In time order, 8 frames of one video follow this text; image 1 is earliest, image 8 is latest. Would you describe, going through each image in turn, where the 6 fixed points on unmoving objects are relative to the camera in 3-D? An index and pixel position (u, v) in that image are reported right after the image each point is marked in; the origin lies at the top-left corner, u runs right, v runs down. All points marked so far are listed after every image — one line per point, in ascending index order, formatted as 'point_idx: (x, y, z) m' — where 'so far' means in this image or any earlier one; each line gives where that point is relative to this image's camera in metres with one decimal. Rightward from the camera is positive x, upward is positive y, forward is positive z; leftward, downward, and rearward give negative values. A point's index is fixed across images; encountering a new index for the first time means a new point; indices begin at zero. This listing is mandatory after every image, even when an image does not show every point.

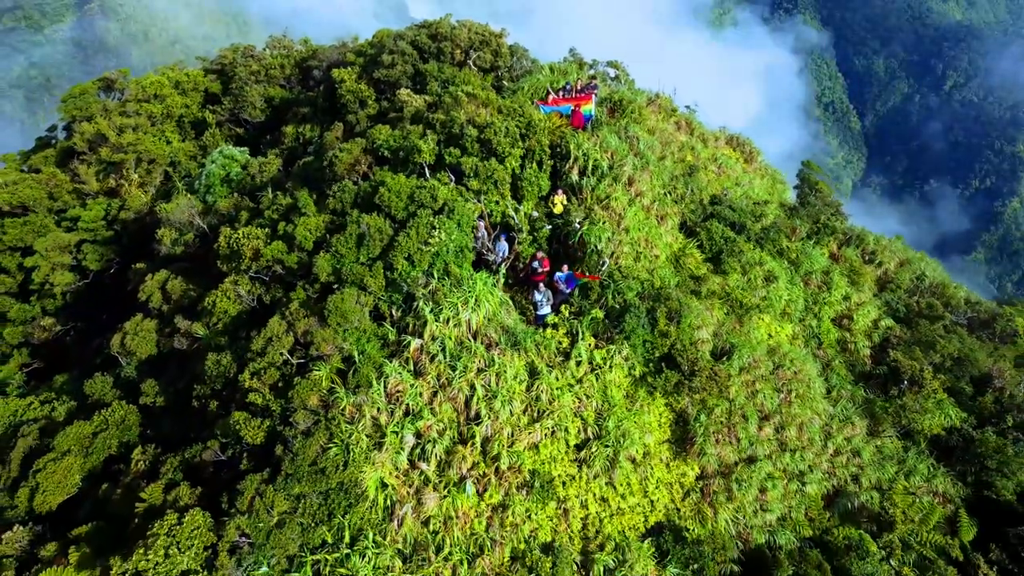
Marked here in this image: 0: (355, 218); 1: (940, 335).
0: (-2.3, +1.0, +9.0) m
1: (+8.8, -1.0, +12.9) m
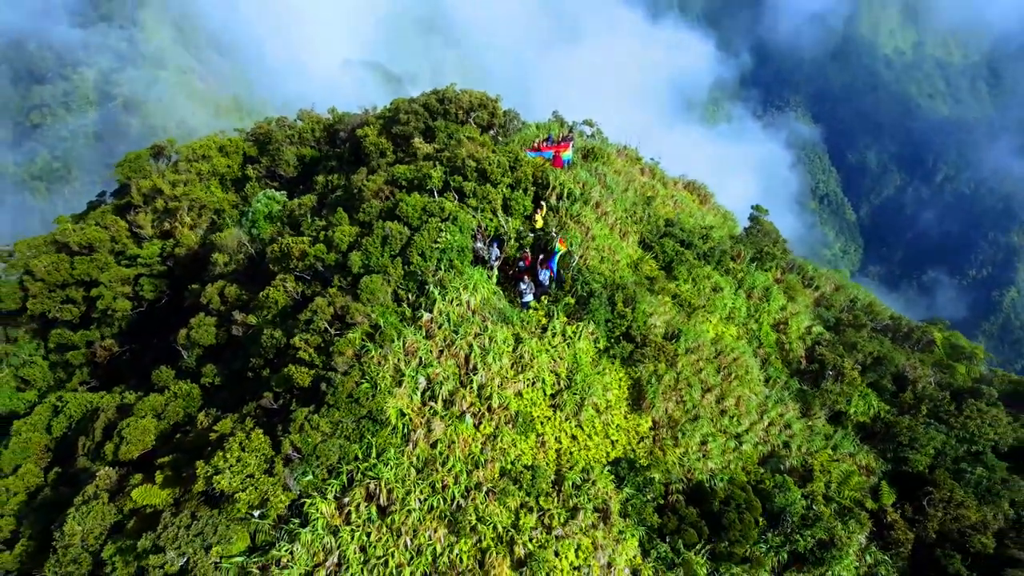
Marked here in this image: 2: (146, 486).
0: (-2.5, +1.2, +11.9) m
1: (+8.6, -1.3, +15.4) m
2: (-5.9, -3.2, +10.3) m
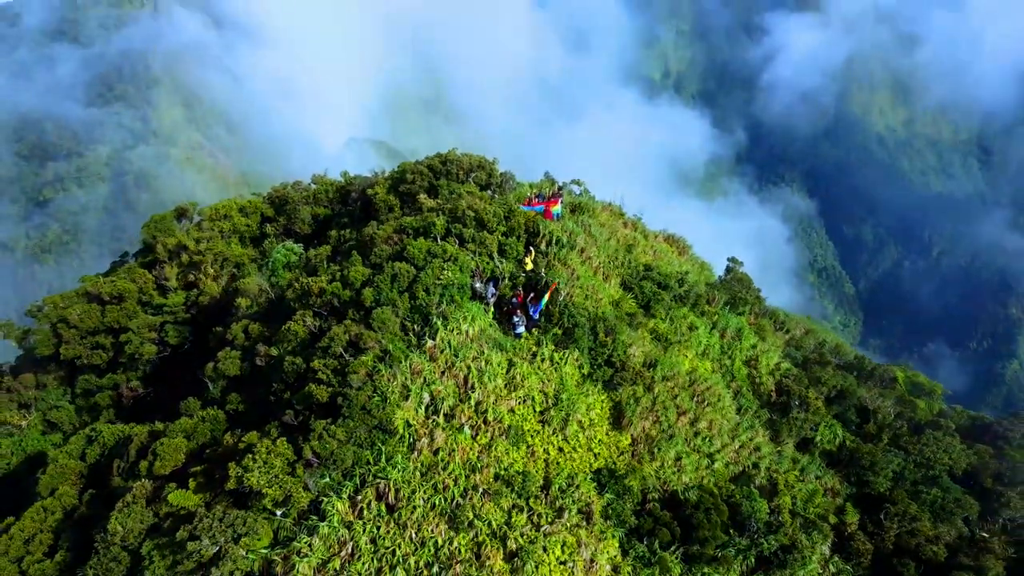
0: (-2.6, +0.5, +13.6) m
1: (+8.5, -2.3, +16.9) m
2: (-6.1, -3.7, +11.6) m
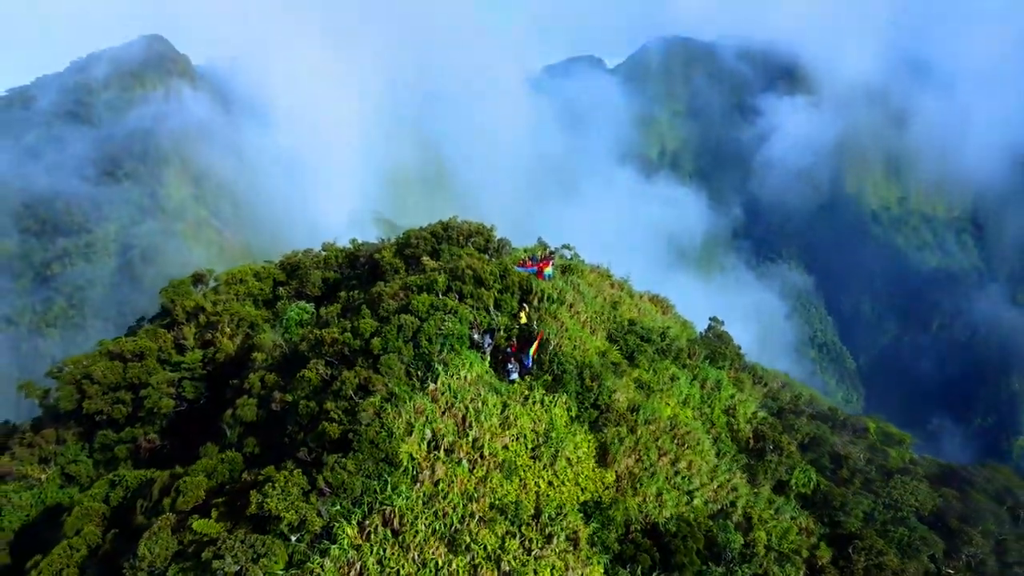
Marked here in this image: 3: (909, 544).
0: (-2.8, -0.7, +15.2) m
1: (+8.3, -3.9, +18.2) m
2: (-6.2, -4.6, +12.7) m
3: (+9.6, -6.1, +15.2) m
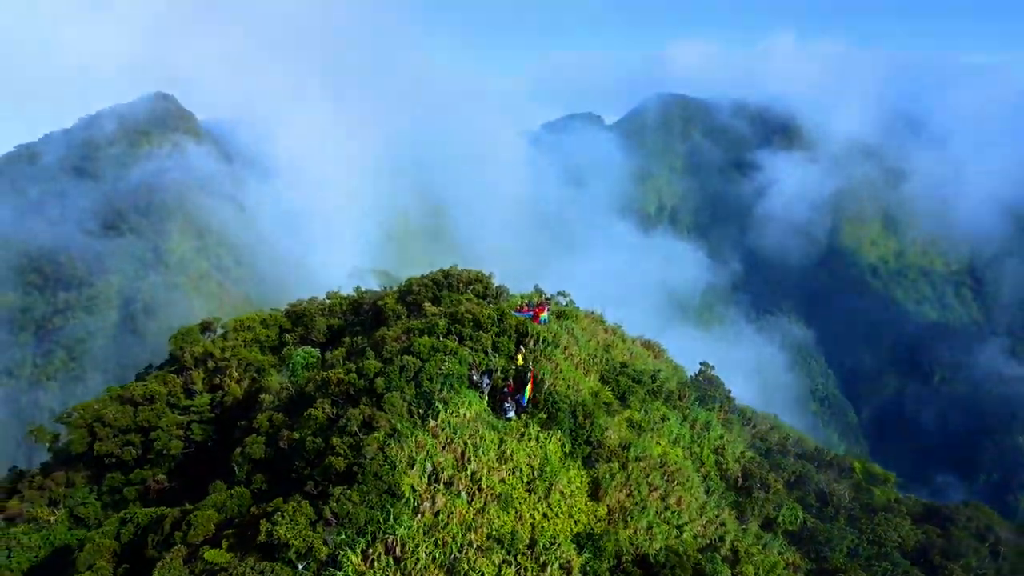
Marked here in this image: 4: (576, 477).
0: (-2.9, -1.8, +16.1) m
1: (+8.2, -5.2, +18.9) m
2: (-6.3, -5.5, +13.3) m
3: (+9.5, -7.2, +15.8) m
4: (+1.6, -4.6, +15.2) m
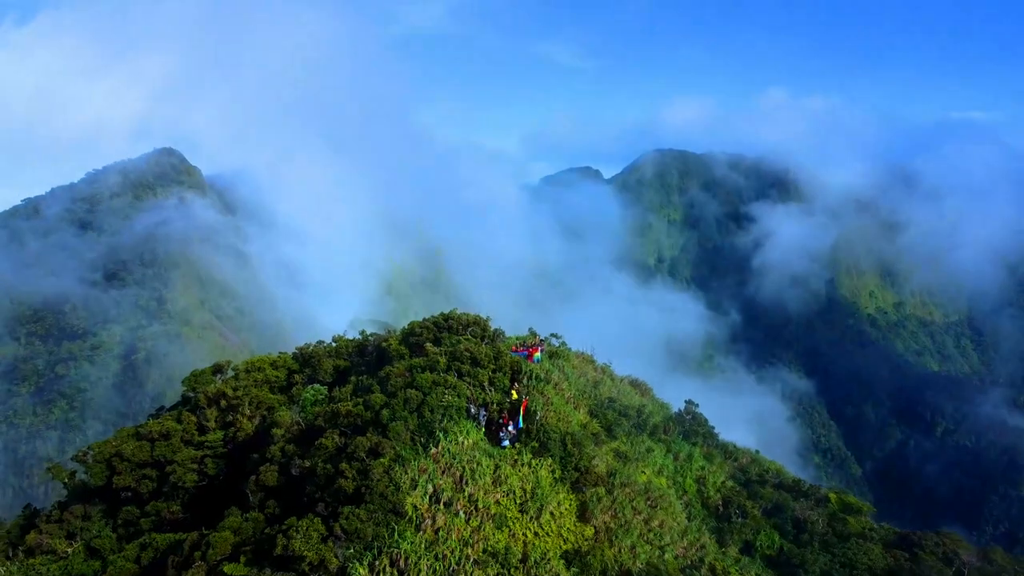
0: (-3.0, -2.9, +17.6) m
1: (+8.1, -6.5, +20.1) m
2: (-6.4, -6.4, +14.6) m
3: (+9.3, -8.2, +16.8) m
4: (+1.4, -5.6, +16.5) m
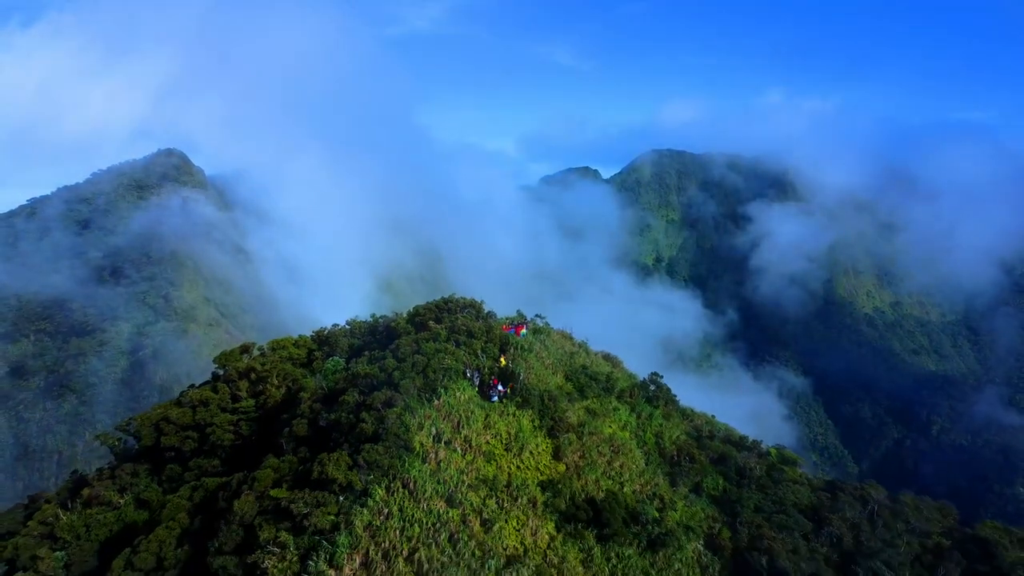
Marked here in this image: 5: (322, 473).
0: (-3.4, -2.4, +21.4) m
1: (+7.7, -6.0, +23.9) m
2: (-6.8, -5.9, +18.4) m
3: (+9.0, -7.7, +20.7) m
4: (+1.0, -5.1, +20.3) m
5: (-5.3, -5.1, +17.7) m
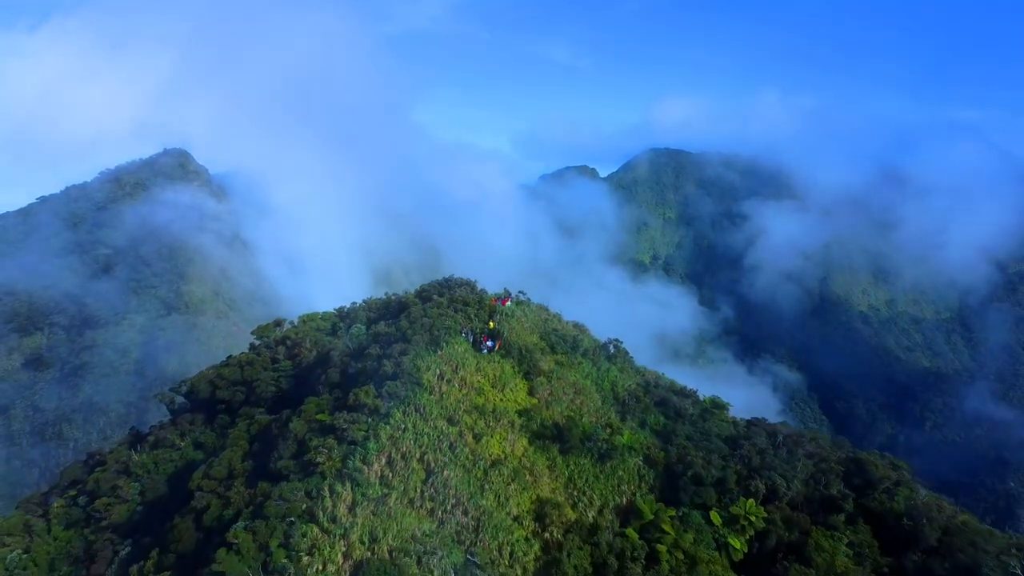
0: (-4.0, -1.4, +27.7) m
1: (+7.1, -5.0, +30.2) m
2: (-7.4, -4.9, +24.6) m
3: (+8.3, -6.7, +26.9) m
4: (+0.4, -4.1, +26.5) m
5: (-5.9, -4.2, +23.9) m
